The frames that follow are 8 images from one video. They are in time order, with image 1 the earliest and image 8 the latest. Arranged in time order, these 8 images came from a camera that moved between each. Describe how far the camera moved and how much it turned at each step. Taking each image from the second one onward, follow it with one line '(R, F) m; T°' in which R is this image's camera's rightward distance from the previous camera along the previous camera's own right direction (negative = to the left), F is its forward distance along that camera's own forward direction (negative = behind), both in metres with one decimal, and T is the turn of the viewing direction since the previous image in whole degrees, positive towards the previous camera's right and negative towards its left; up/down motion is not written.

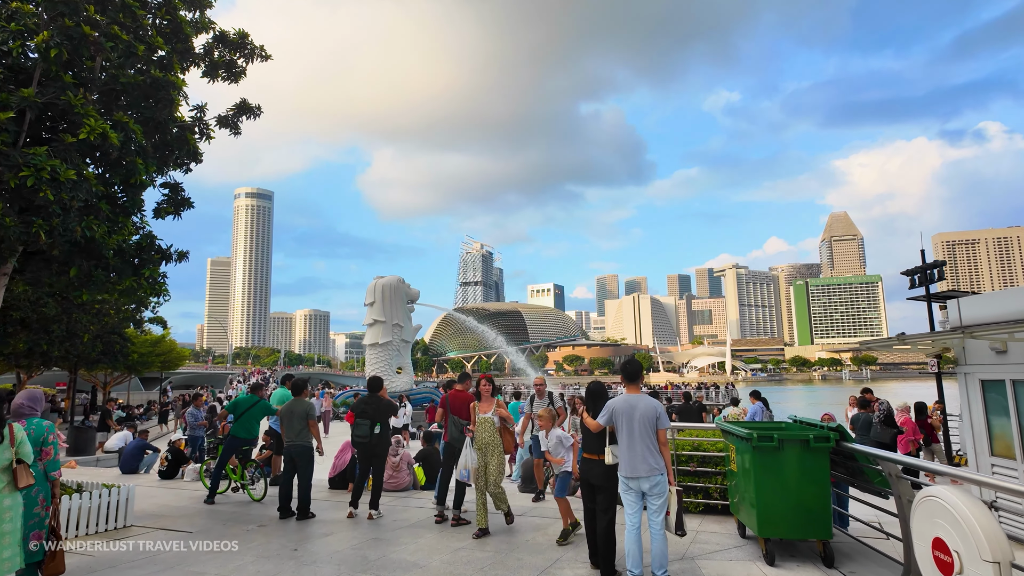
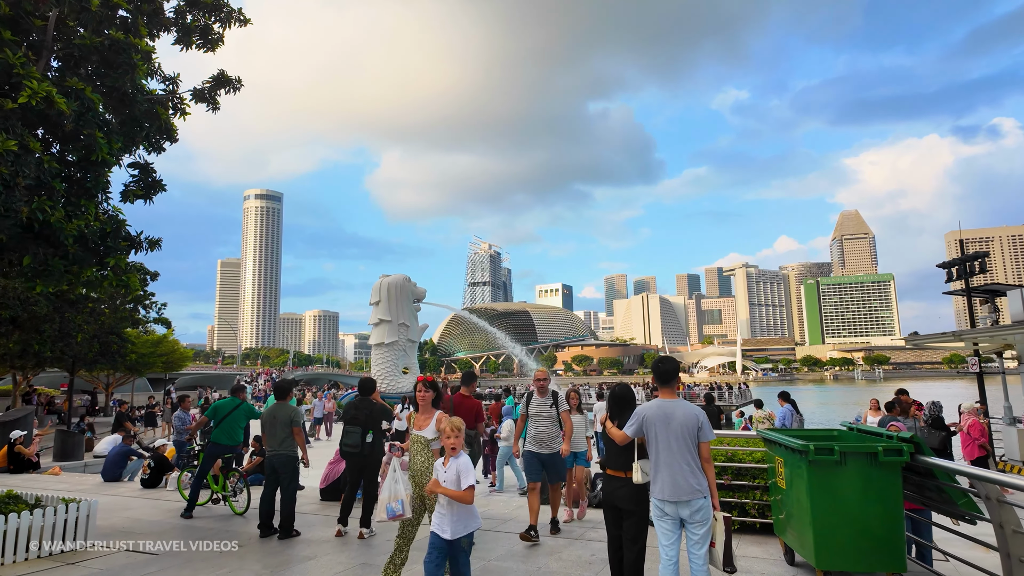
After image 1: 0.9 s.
(0.0, +0.5) m; -1°
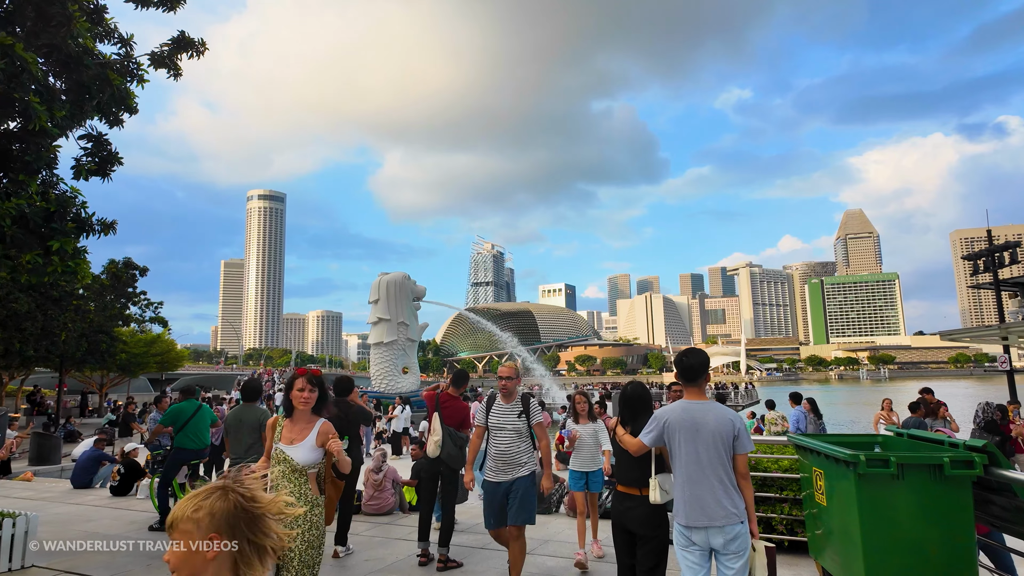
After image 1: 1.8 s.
(0.0, +0.4) m; 0°
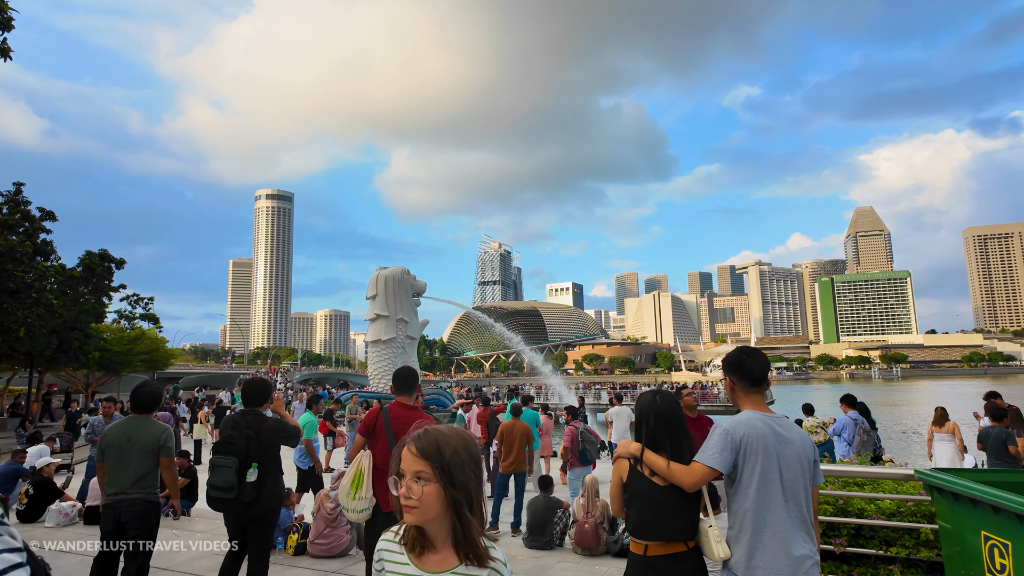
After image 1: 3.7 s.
(+0.1, +1.0) m; -1°
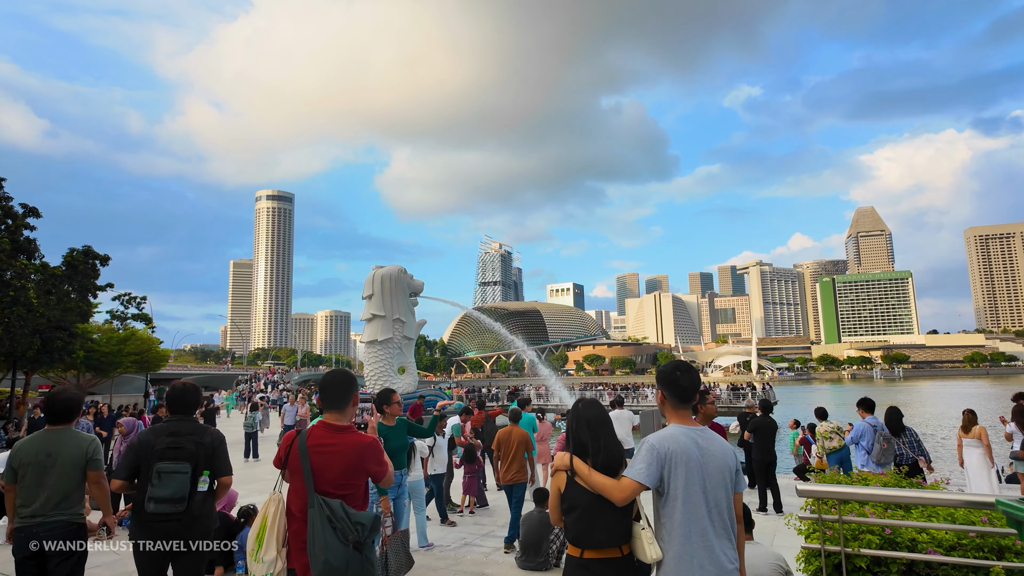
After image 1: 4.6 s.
(+0.1, +0.4) m; 0°
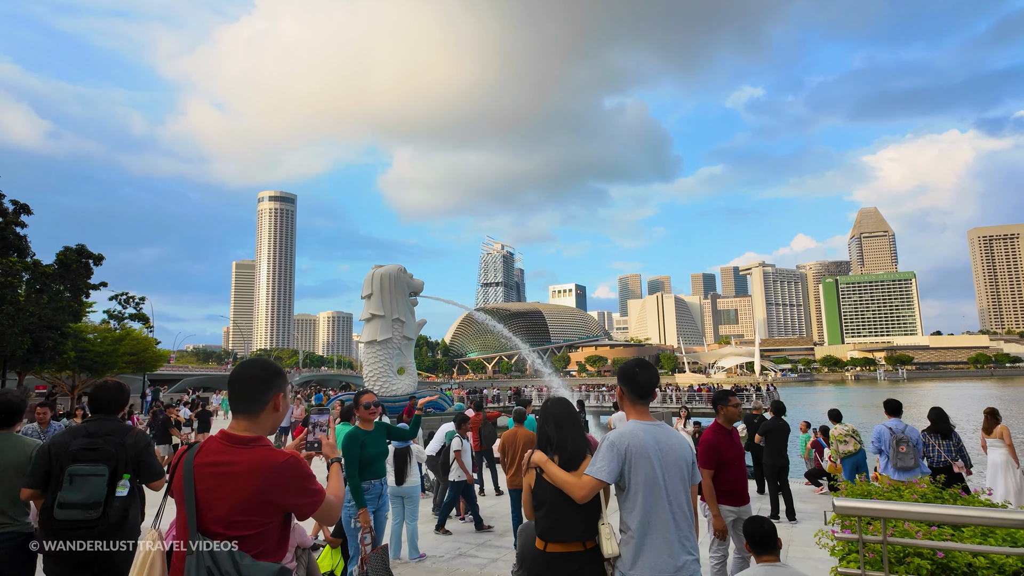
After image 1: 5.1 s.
(0.0, +0.3) m; 0°
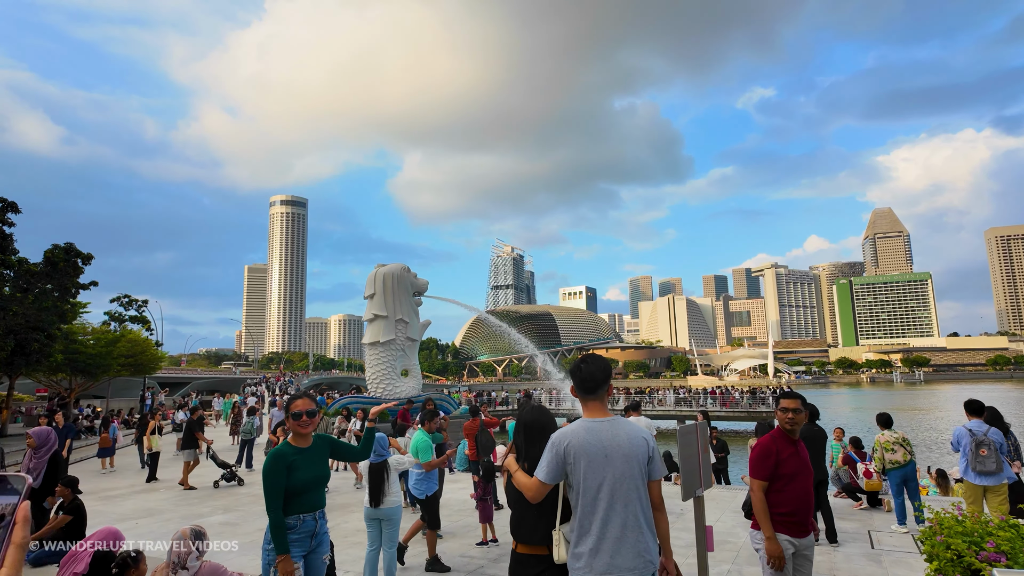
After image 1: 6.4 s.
(+0.1, +0.6) m; -1°
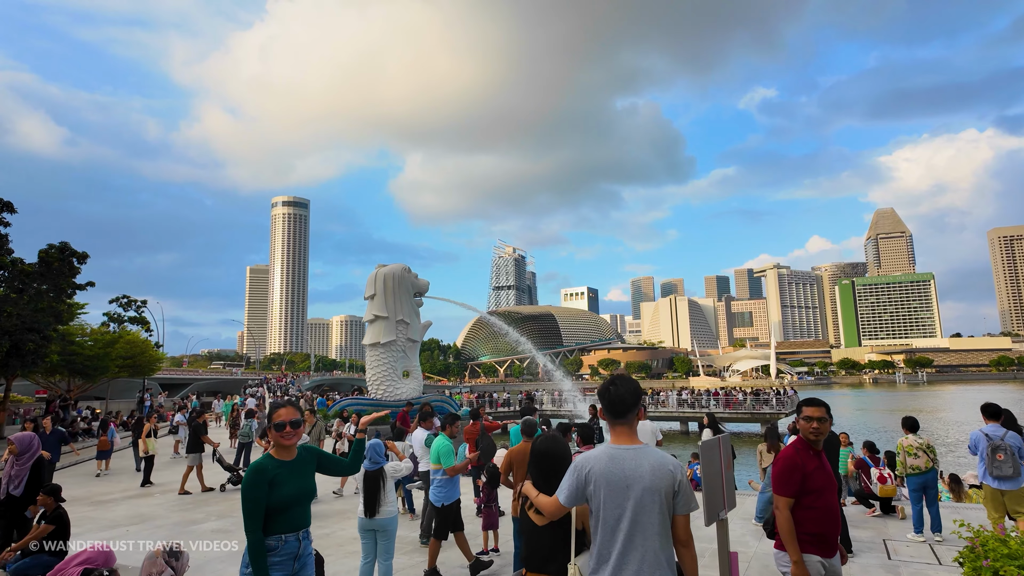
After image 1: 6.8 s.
(0.0, +0.2) m; 0°
